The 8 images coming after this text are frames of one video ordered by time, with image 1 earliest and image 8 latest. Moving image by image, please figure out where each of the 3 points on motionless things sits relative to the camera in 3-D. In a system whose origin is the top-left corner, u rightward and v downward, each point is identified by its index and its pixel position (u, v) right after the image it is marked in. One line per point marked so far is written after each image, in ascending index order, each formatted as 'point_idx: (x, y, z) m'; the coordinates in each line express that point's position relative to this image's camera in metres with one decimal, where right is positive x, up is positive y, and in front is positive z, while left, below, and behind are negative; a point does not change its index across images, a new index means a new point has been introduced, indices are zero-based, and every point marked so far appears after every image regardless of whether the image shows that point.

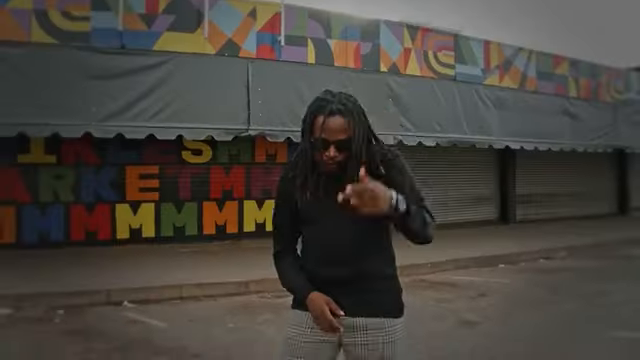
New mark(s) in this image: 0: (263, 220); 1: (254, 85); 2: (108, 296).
0: (-1.3, -0.9, +14.3) m
1: (-1.1, +1.6, +10.7) m
2: (-2.9, -1.6, +9.0) m
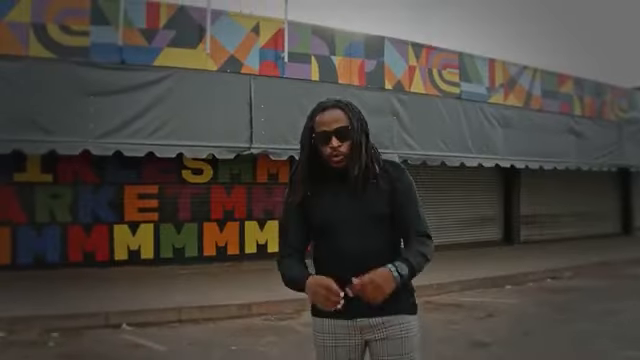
0: (-1.2, -1.3, +14.0) m
1: (-1.0, +1.2, +10.5) m
2: (-2.8, -1.8, +8.6) m
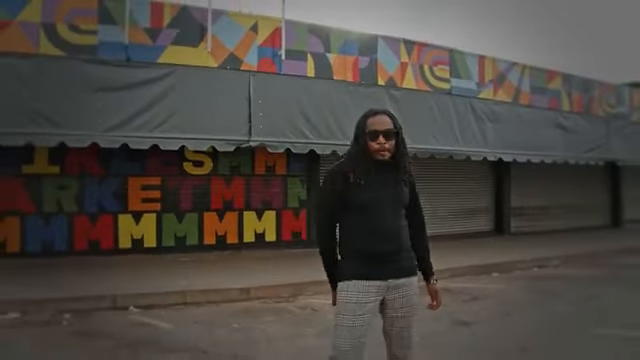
0: (-1.3, -1.1, +14.6) m
1: (-1.1, +1.4, +11.1) m
2: (-2.9, -1.7, +9.2) m
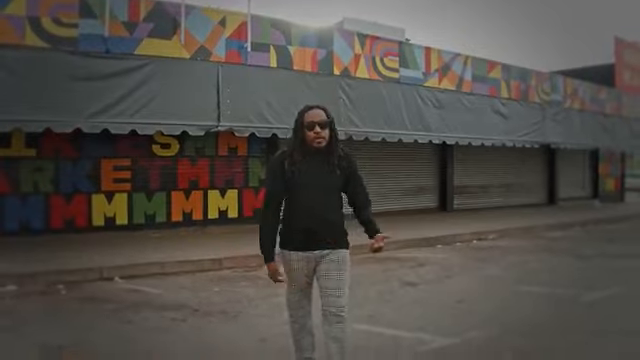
0: (-2.3, -0.7, +15.7) m
1: (-1.8, +1.7, +12.1) m
2: (-3.4, -1.4, +10.2) m
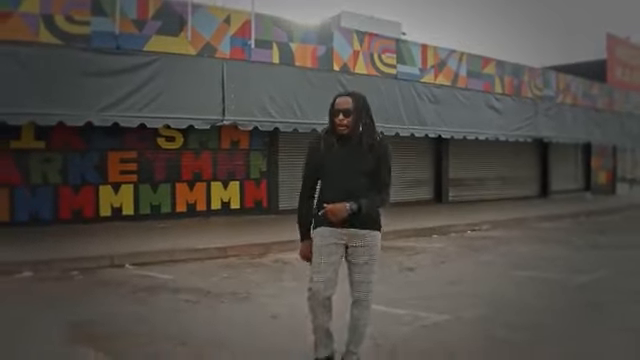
0: (-2.3, -0.5, +16.2) m
1: (-1.8, +1.9, +12.5) m
2: (-3.4, -1.3, +10.7) m
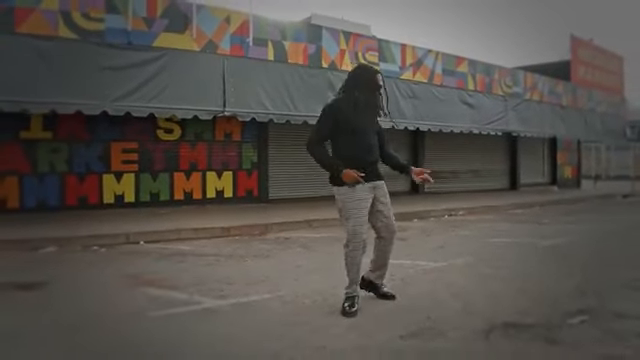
0: (-2.6, -0.2, +17.2) m
1: (-1.9, +2.2, +13.6) m
2: (-3.4, -1.0, +11.7) m
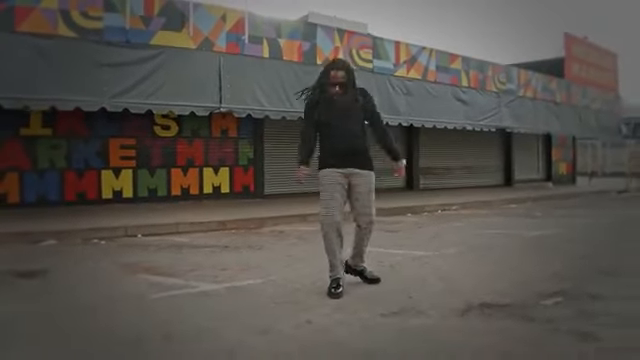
0: (-2.7, -0.1, +17.4) m
1: (-2.0, +2.3, +13.9) m
2: (-3.6, -0.9, +11.9) m
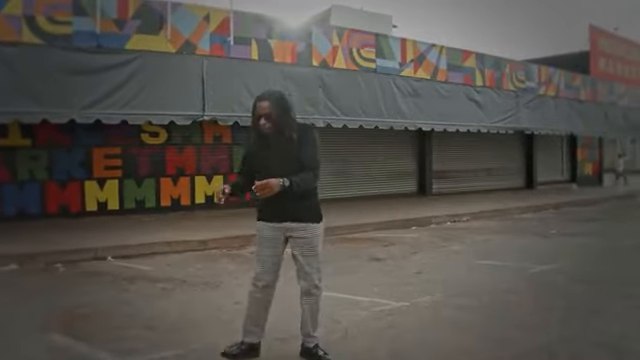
0: (-2.7, -0.3, +16.5) m
1: (-2.2, +2.0, +12.8) m
2: (-3.8, -1.2, +11.0) m
